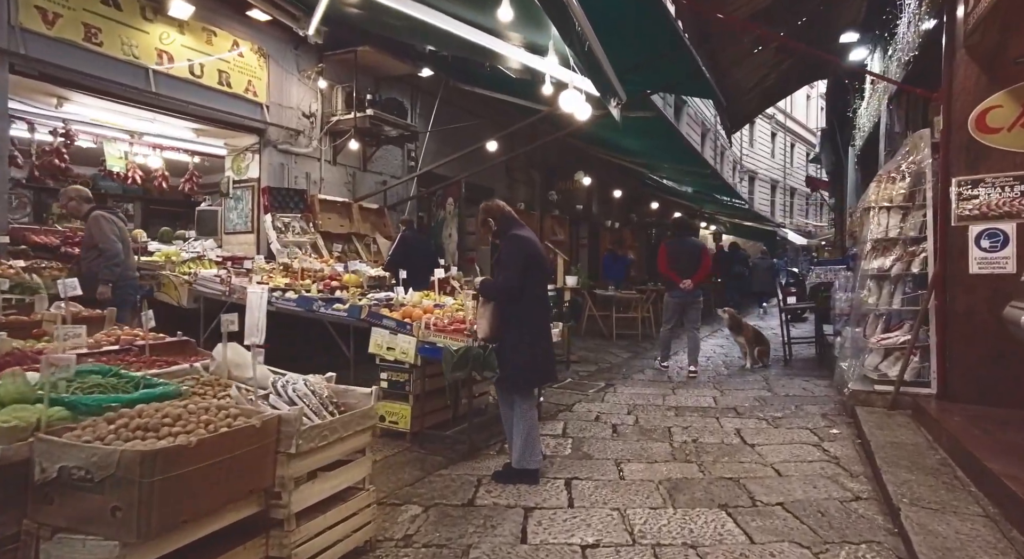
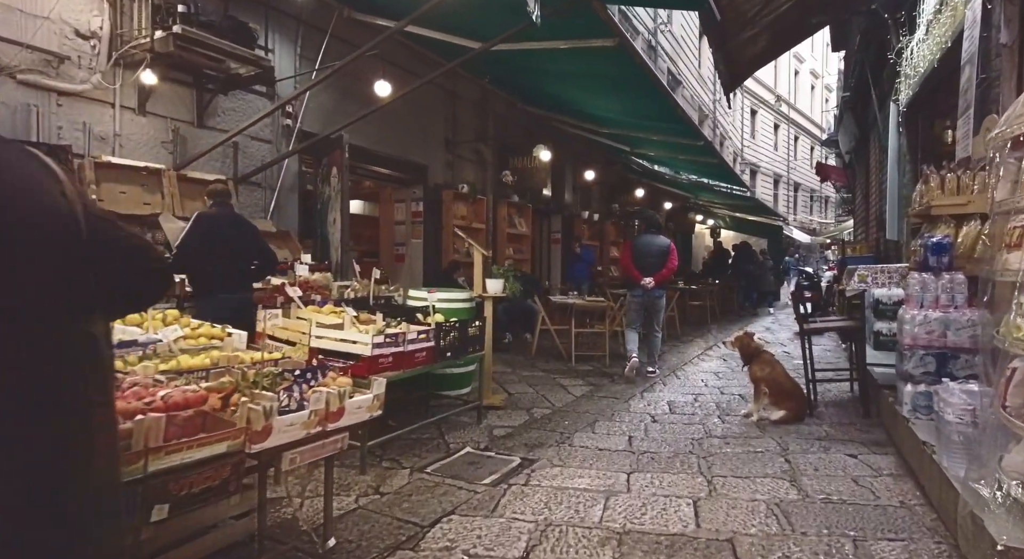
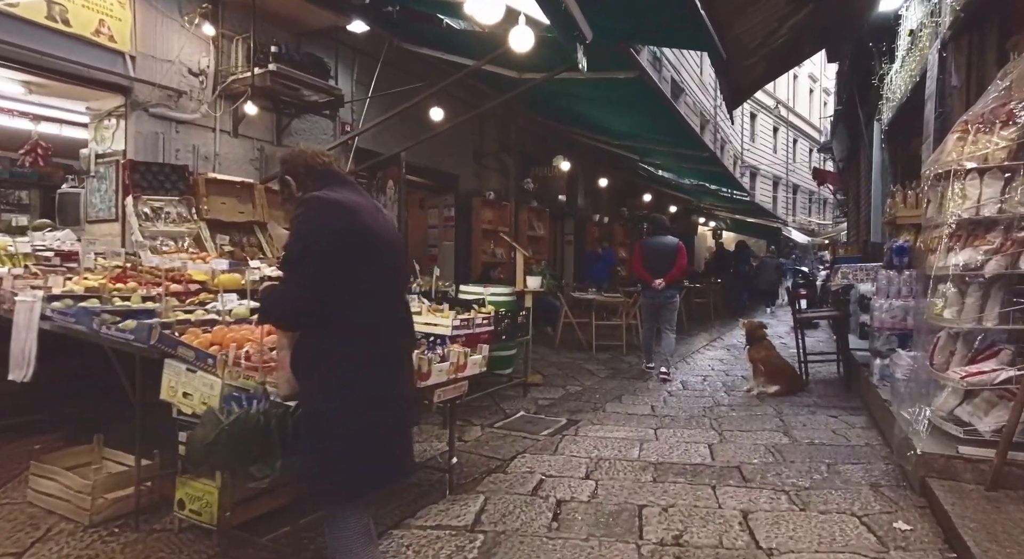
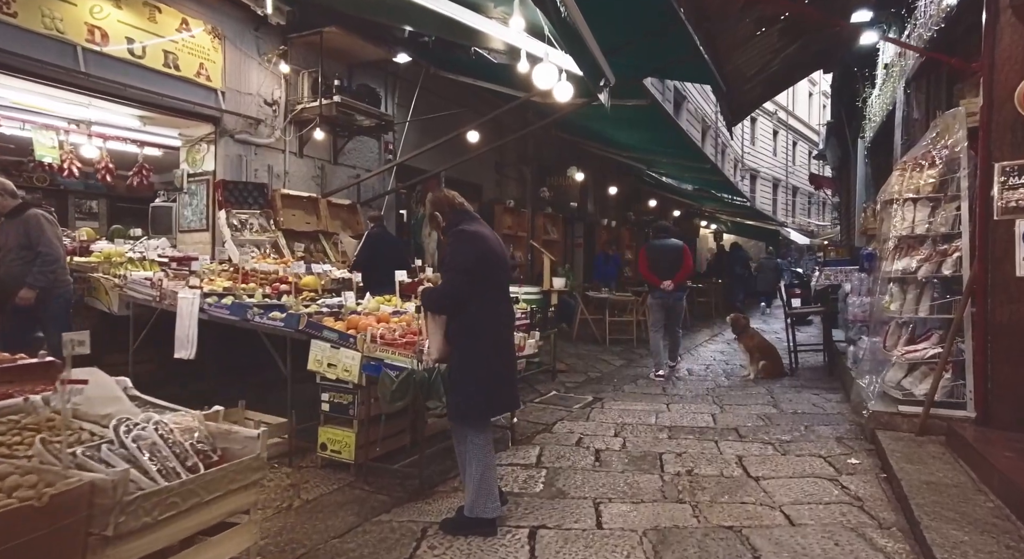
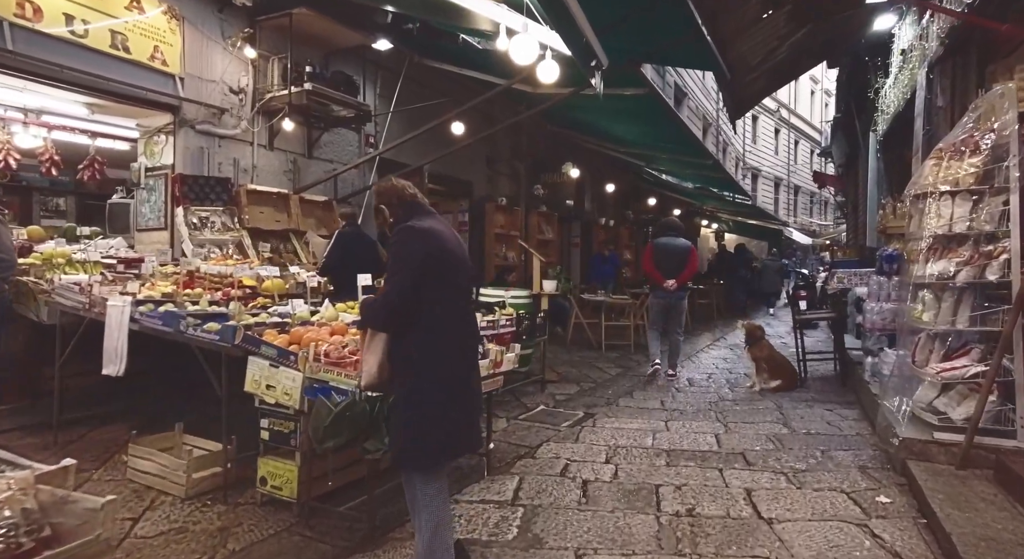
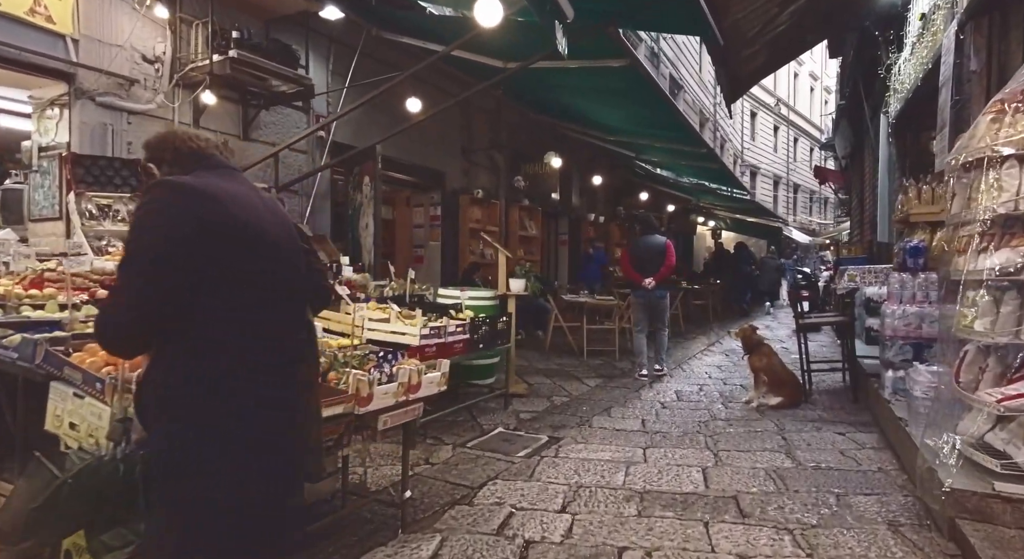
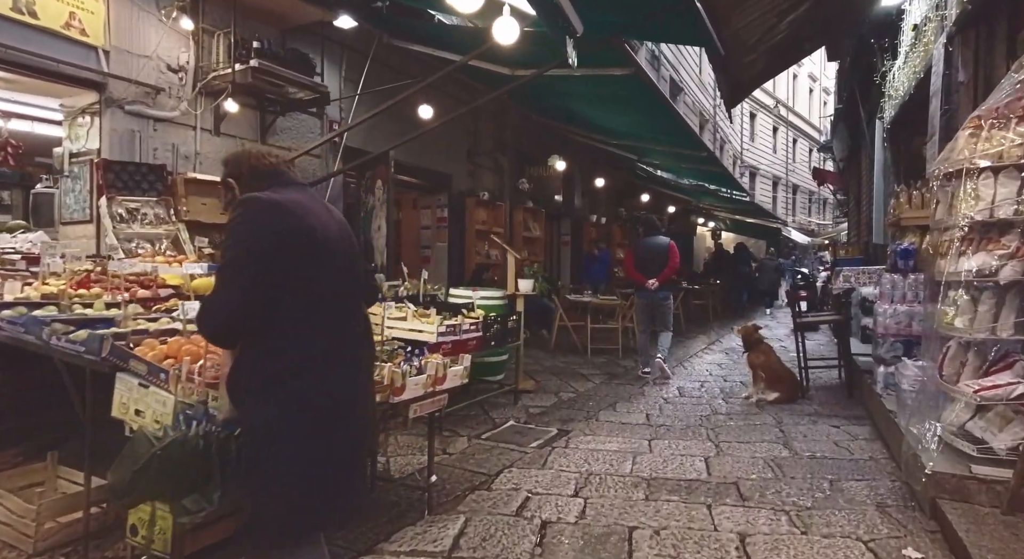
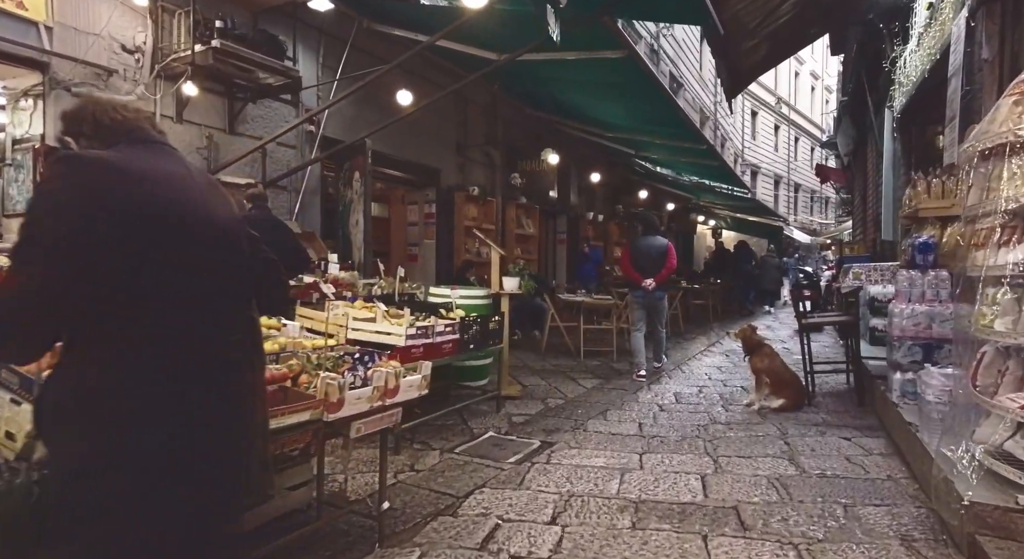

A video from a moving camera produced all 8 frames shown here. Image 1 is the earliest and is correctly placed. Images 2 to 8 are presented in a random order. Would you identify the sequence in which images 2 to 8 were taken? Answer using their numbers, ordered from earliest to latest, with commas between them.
4, 5, 3, 7, 6, 8, 2
